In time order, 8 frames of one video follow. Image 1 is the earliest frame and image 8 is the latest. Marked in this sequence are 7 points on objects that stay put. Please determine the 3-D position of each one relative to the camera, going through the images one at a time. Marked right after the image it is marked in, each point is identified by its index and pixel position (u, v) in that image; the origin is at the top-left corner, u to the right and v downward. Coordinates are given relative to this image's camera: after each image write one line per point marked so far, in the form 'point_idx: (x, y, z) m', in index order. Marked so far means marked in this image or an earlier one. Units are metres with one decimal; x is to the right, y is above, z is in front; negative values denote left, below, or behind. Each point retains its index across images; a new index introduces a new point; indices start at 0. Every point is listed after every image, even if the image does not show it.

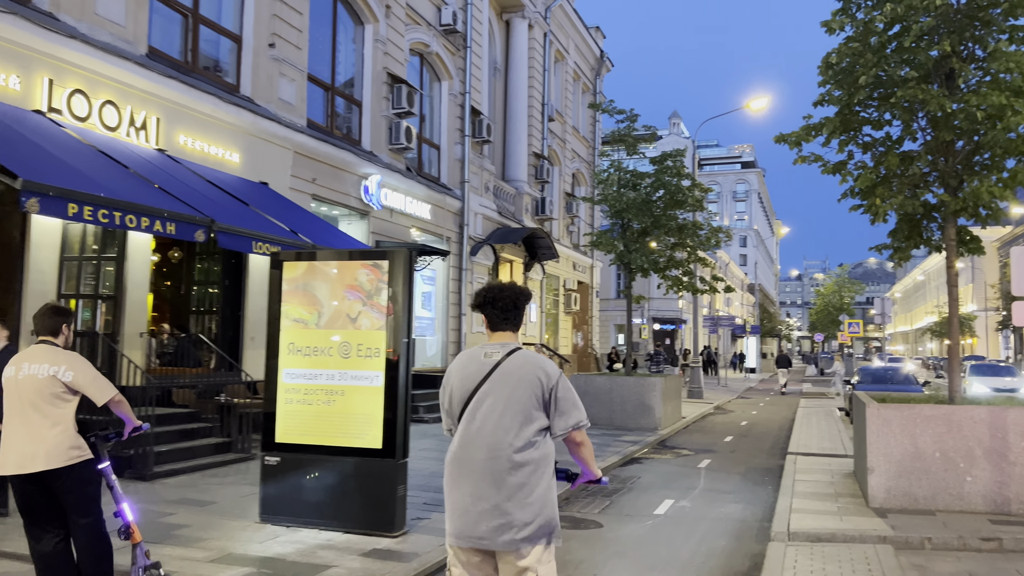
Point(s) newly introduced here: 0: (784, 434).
0: (+5.0, -2.6, +14.8) m
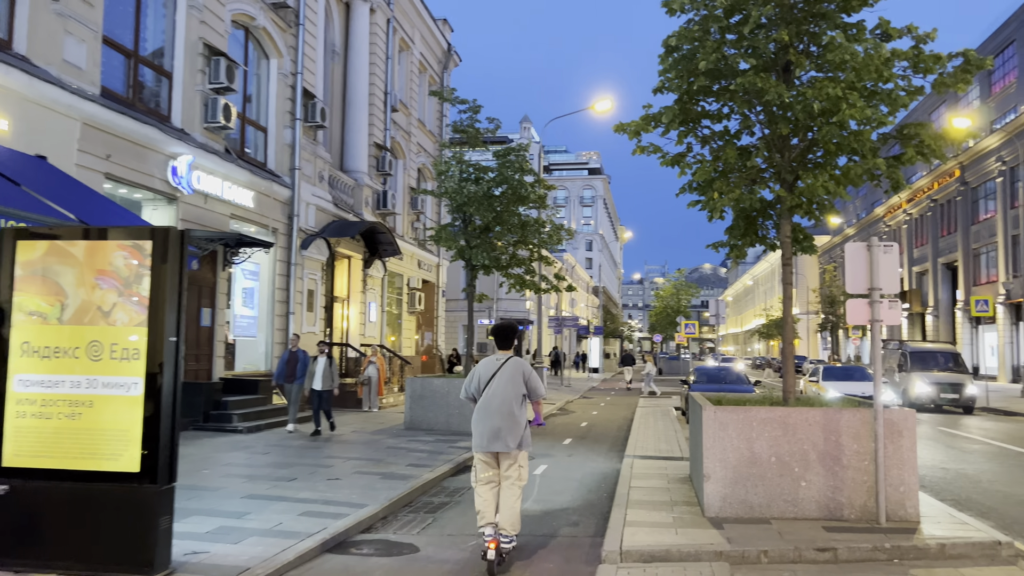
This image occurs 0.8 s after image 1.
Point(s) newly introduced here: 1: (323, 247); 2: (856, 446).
0: (+2.0, -2.6, +14.6) m
1: (-4.3, +0.9, +18.6) m
2: (+2.8, -1.3, +6.7) m
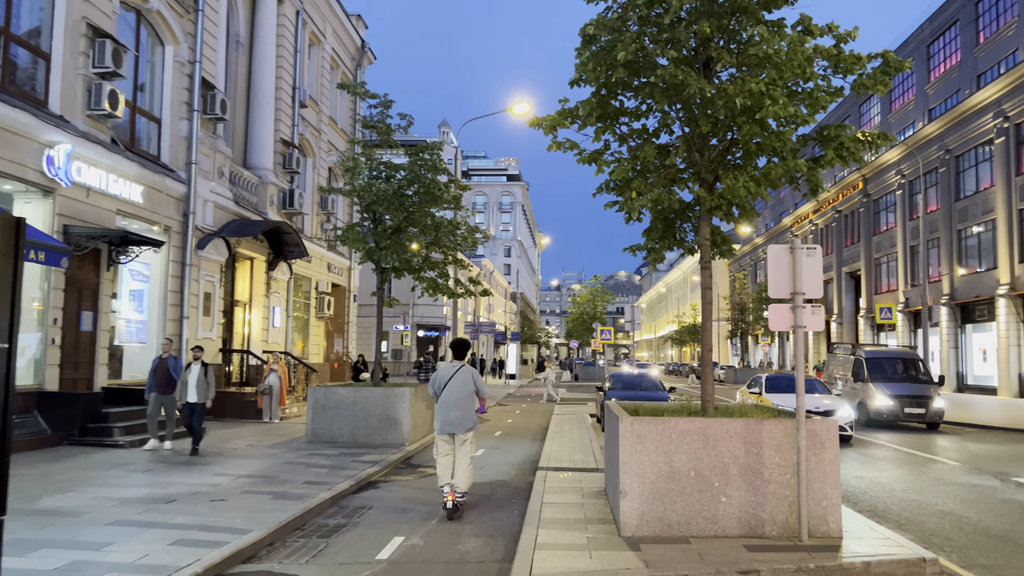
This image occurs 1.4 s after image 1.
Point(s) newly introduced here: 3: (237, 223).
0: (+0.4, -2.7, +14.1) m
1: (-6.2, +0.9, +17.5) m
2: (+2.1, -1.3, +6.4) m
3: (-6.0, +1.4, +17.9) m
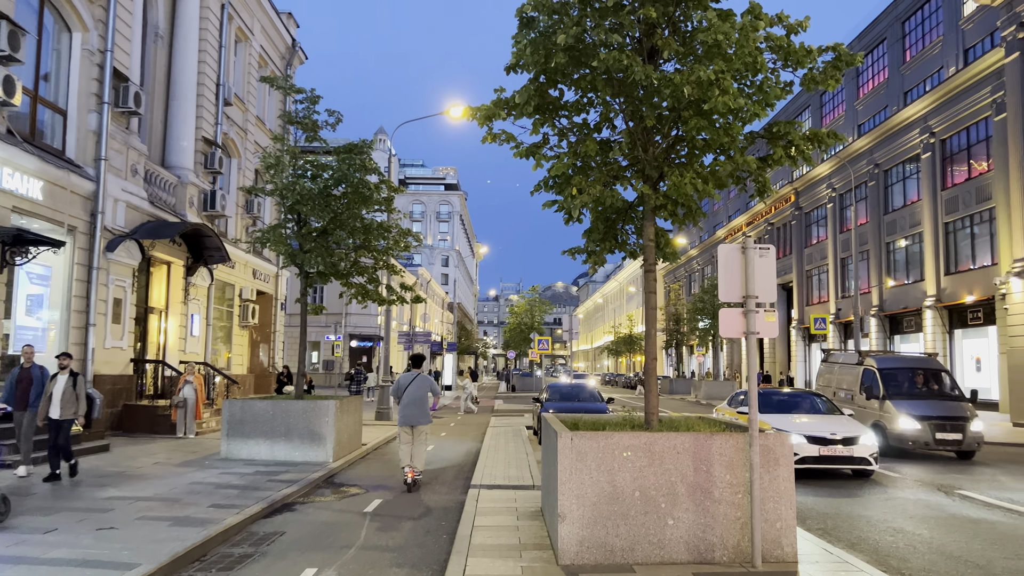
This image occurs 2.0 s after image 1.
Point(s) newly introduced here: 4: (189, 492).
0: (-0.7, -2.8, +13.4) m
1: (-7.5, +0.8, +16.3) m
2: (+1.6, -1.4, +5.9) m
3: (-7.4, +1.3, +16.8) m
4: (-3.7, -2.3, +9.3) m
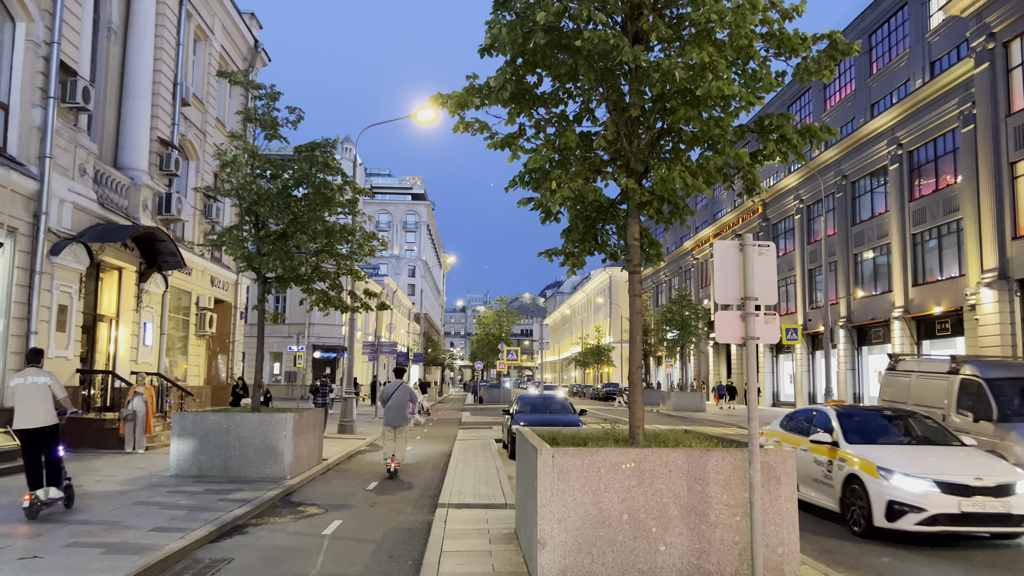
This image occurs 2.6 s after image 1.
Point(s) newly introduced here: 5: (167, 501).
0: (-1.1, -2.9, +12.7) m
1: (-8.1, +0.6, +15.4) m
2: (+1.4, -1.4, +5.3) m
3: (-8.0, +1.2, +15.9) m
4: (-4.0, -2.4, +8.5) m
5: (-4.0, -2.4, +9.4) m
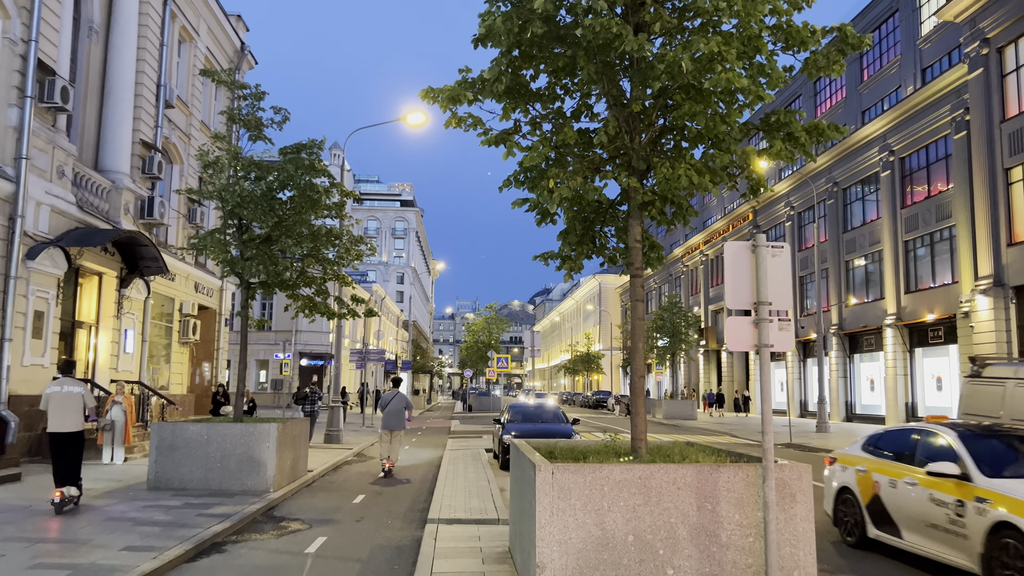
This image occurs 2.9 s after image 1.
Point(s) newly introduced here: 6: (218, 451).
0: (-1.3, -3.0, +12.3) m
1: (-8.3, +0.5, +14.9) m
2: (+1.4, -1.4, +4.9) m
3: (-8.1, +1.1, +15.4) m
4: (-4.1, -2.4, +8.1) m
5: (-4.0, -2.5, +8.9) m
6: (-4.1, -2.3, +11.3) m
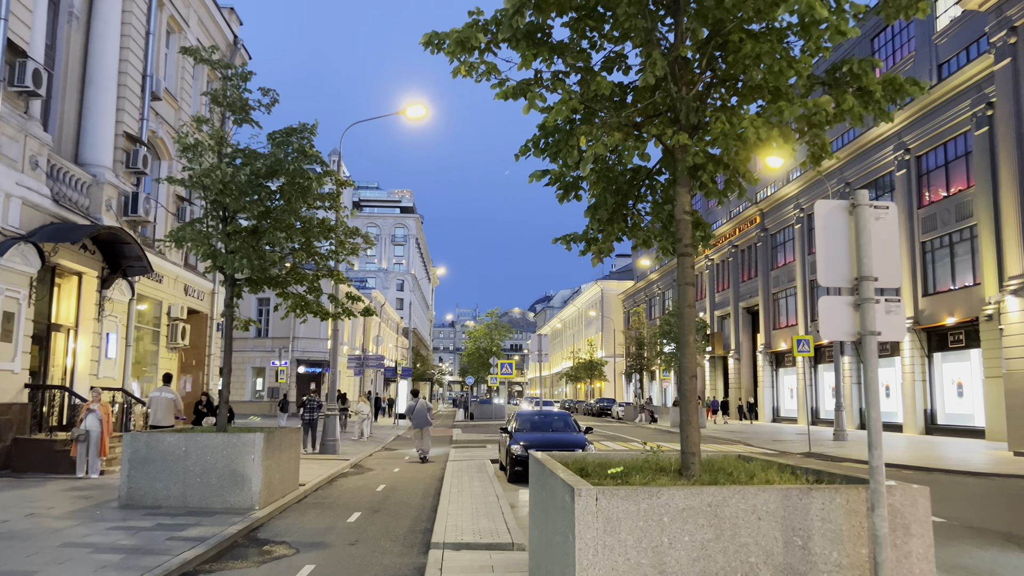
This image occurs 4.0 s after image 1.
0: (-1.1, -2.9, +11.1) m
1: (-8.1, +0.6, +13.8) m
2: (+1.5, -1.2, +3.8) m
3: (-8.0, +1.1, +14.3) m
4: (-3.9, -2.3, +7.0) m
5: (-3.9, -2.4, +7.8) m
6: (-3.9, -2.2, +10.2) m
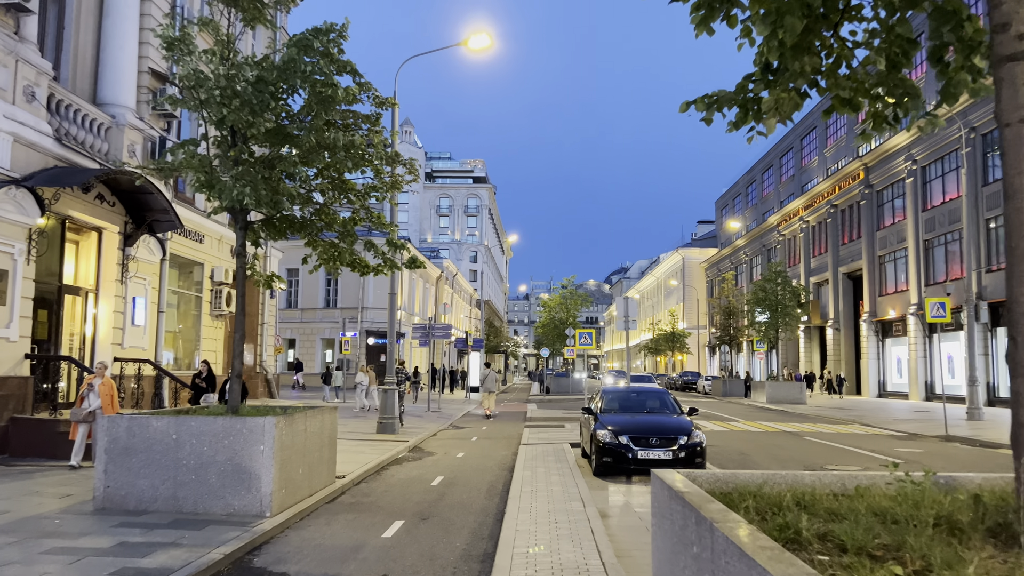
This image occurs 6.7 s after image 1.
0: (-0.2, -2.3, +8.5) m
1: (-6.9, +1.2, +11.7) m
2: (+1.8, -0.8, +1.0) m
3: (-6.8, +1.8, +12.2) m
4: (-3.3, -1.8, +4.6) m
5: (-3.2, -1.9, +5.4) m
6: (-3.1, -1.6, +7.8) m
